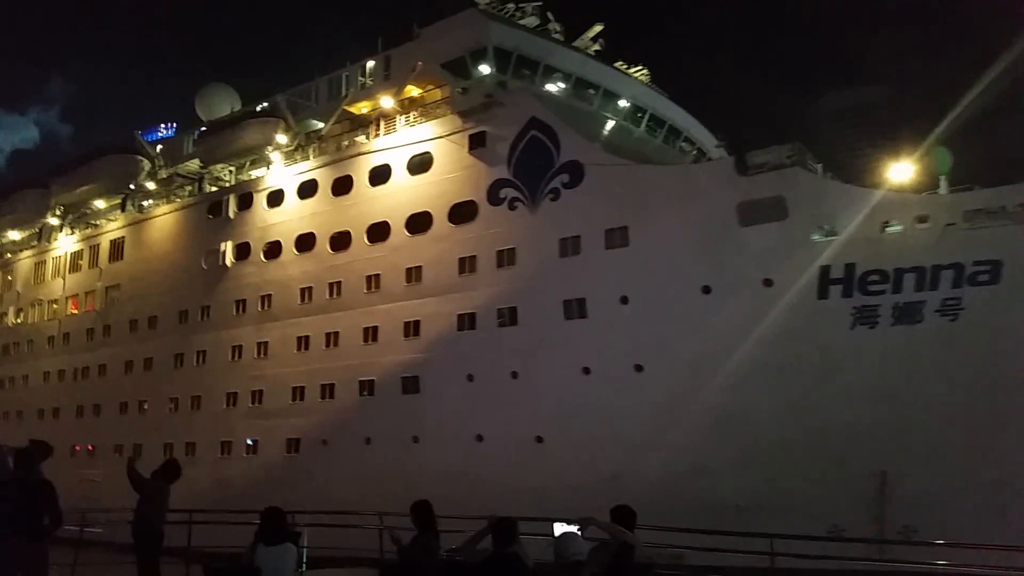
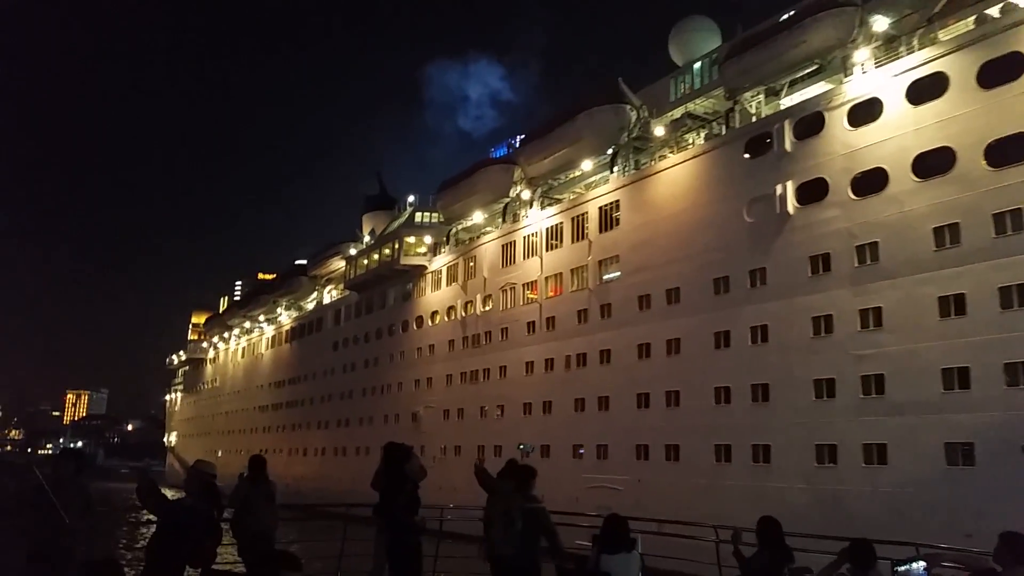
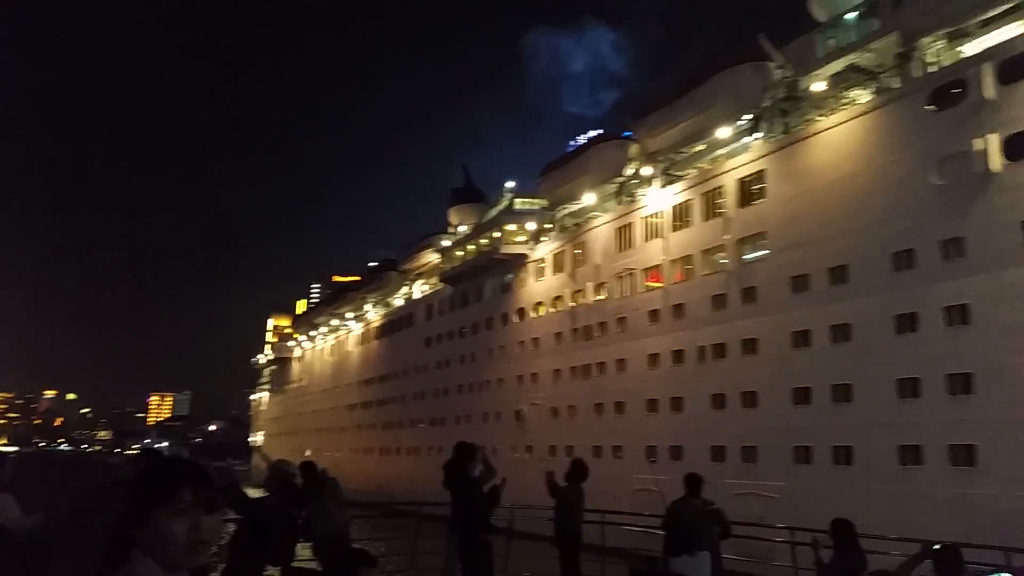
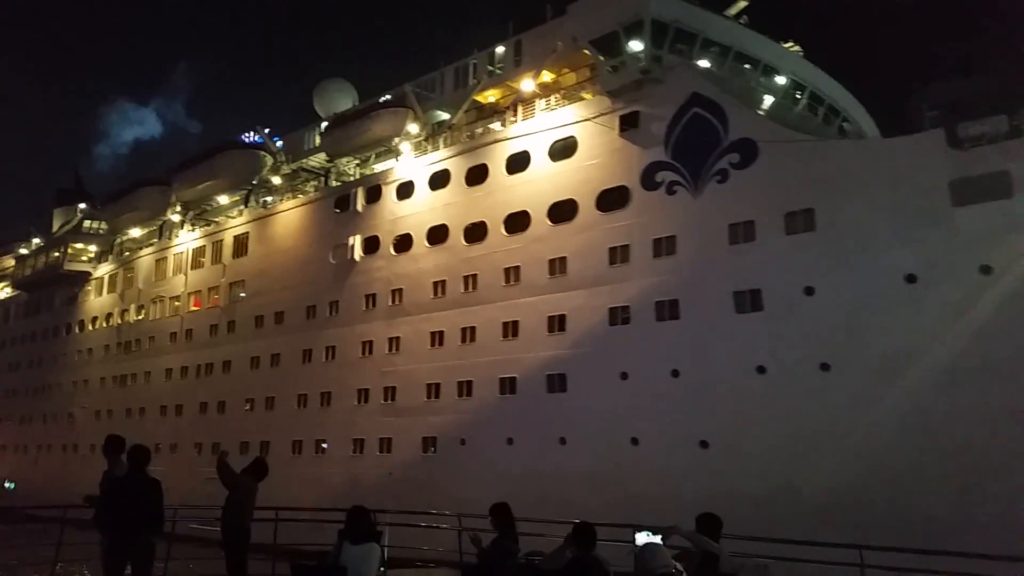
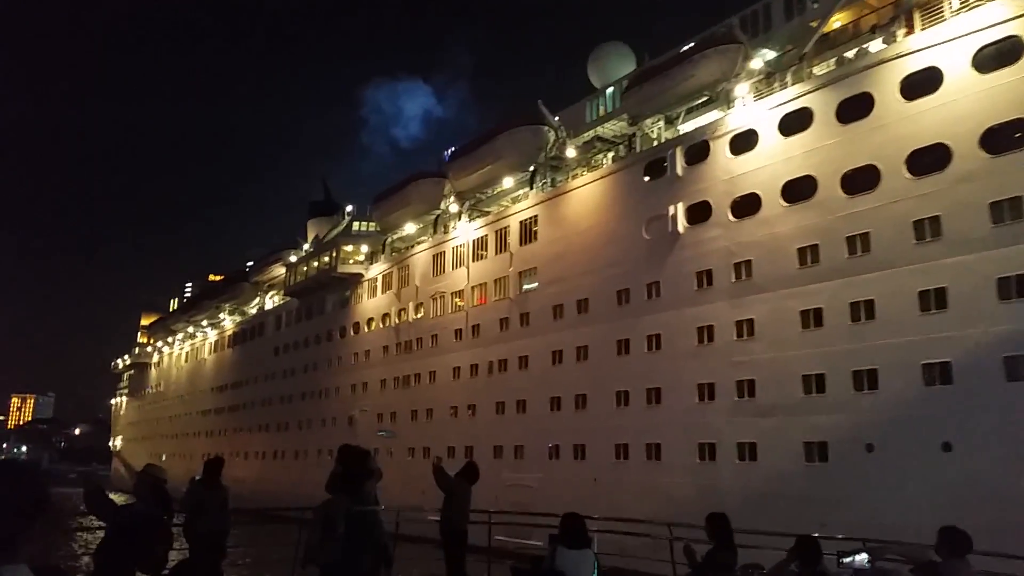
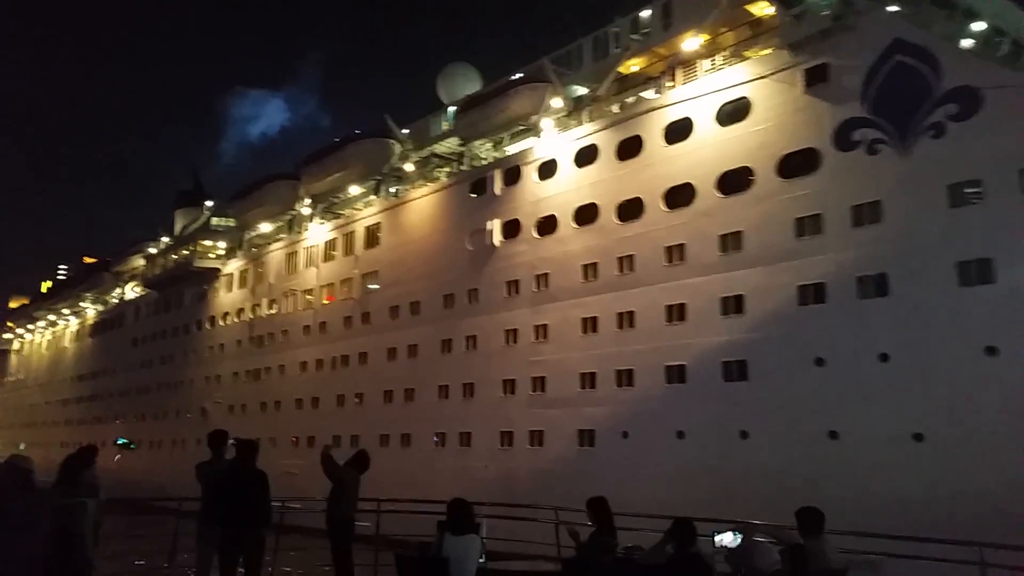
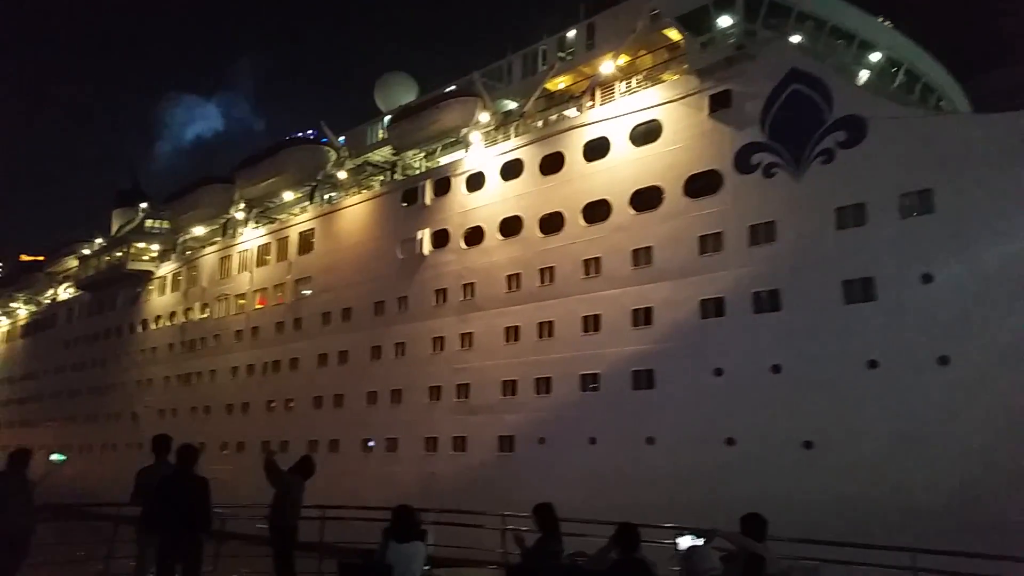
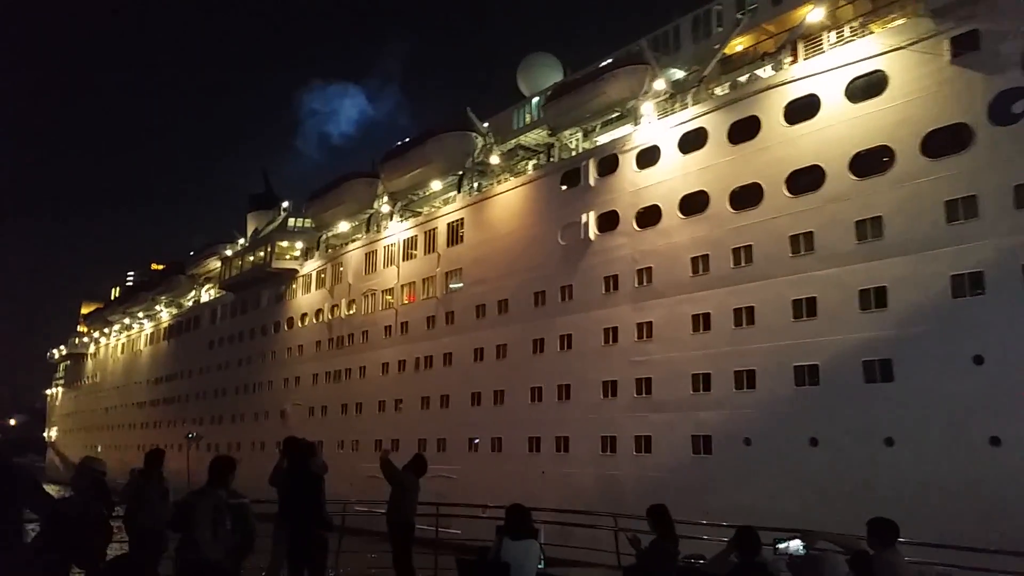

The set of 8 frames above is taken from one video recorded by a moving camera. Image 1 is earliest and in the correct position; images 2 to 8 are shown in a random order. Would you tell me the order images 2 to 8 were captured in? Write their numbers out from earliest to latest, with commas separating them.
4, 7, 6, 8, 5, 2, 3
